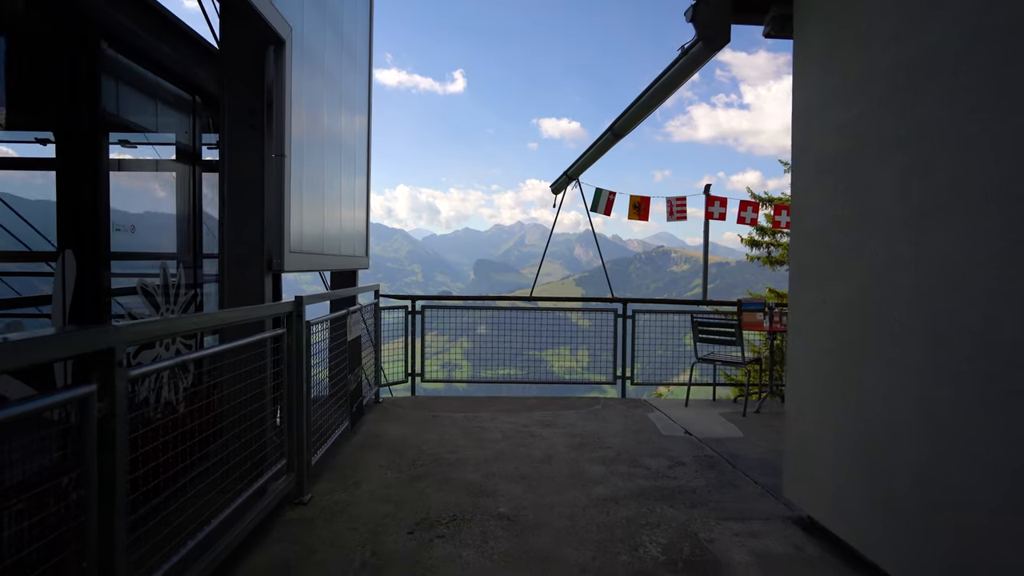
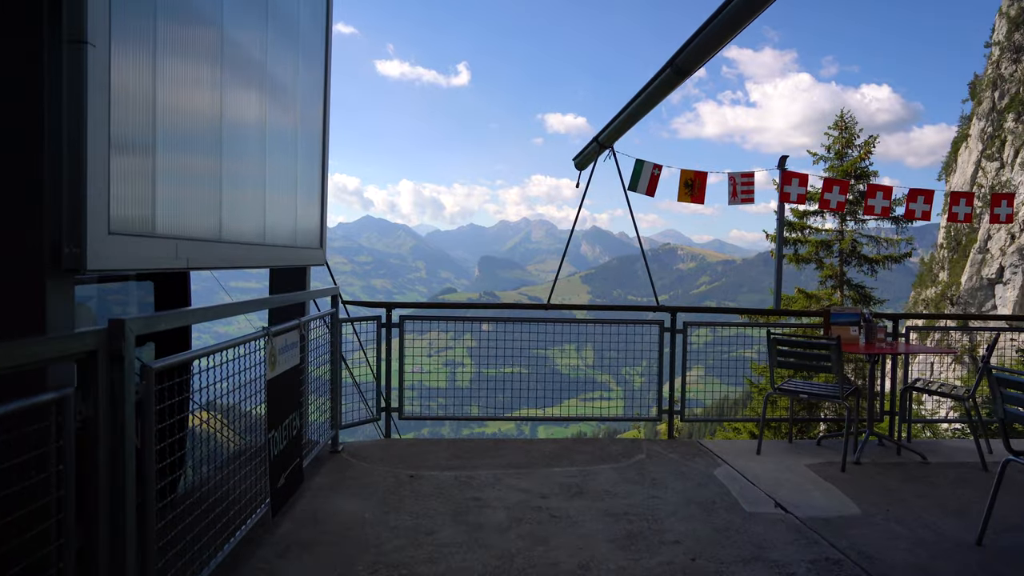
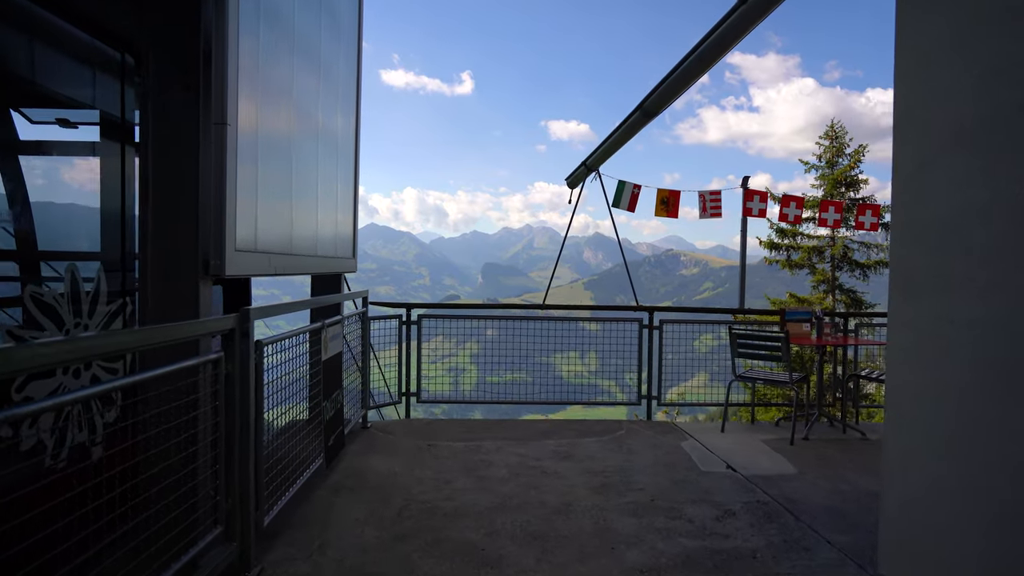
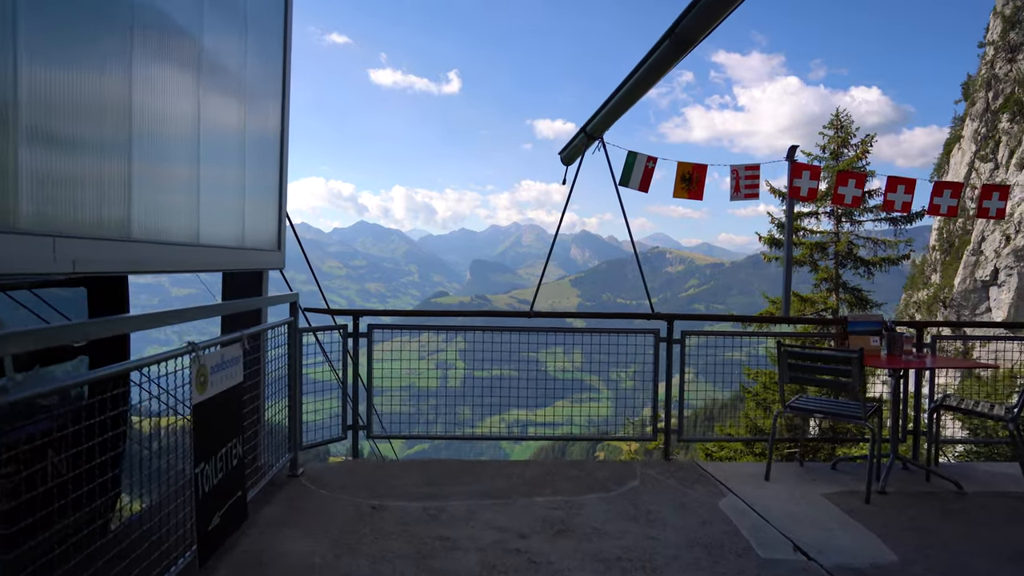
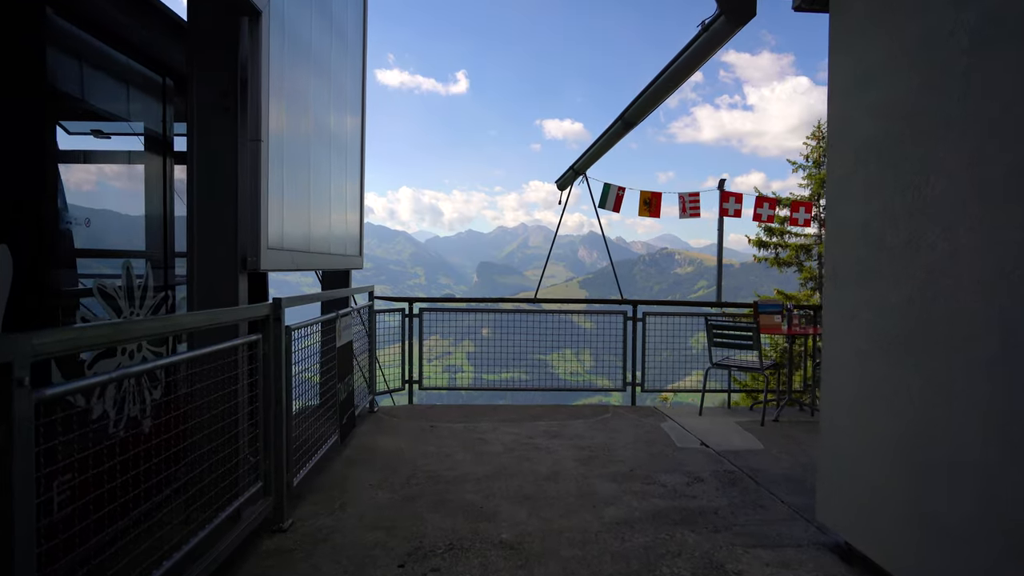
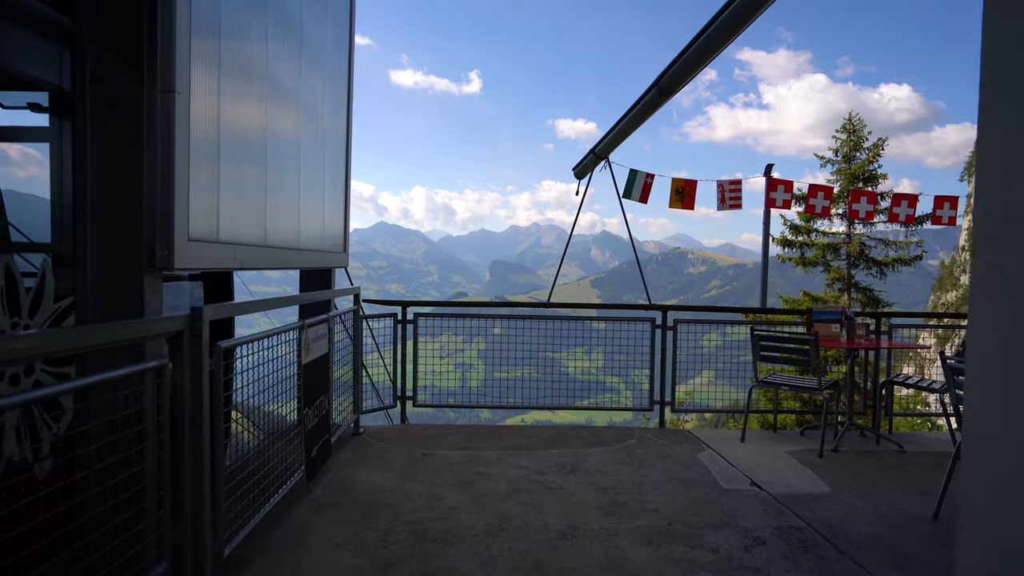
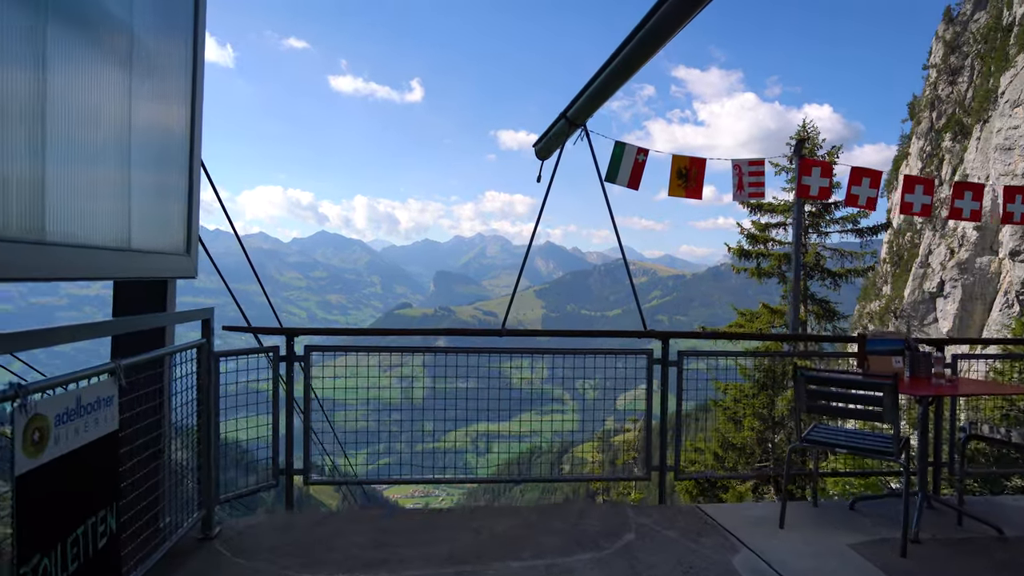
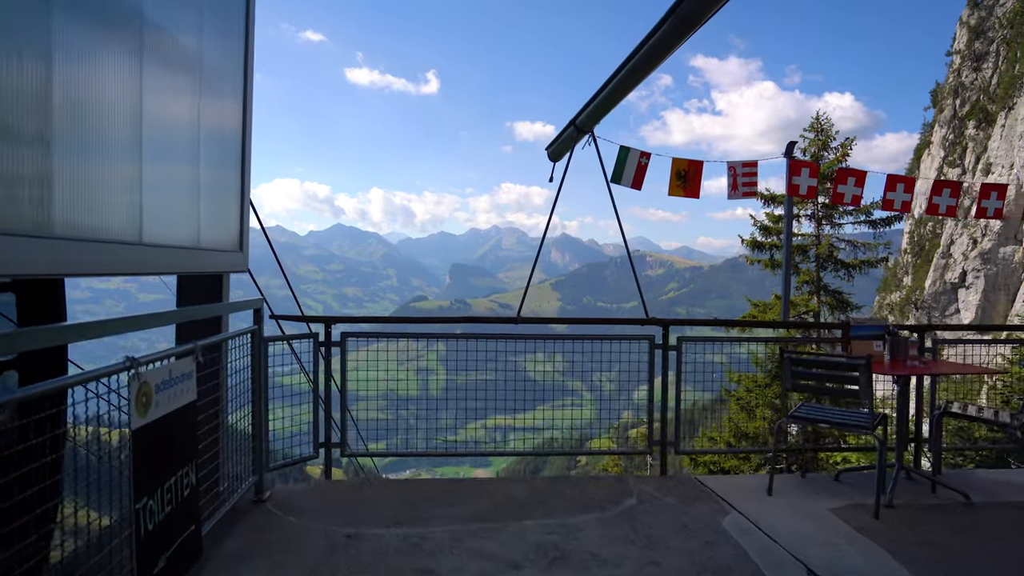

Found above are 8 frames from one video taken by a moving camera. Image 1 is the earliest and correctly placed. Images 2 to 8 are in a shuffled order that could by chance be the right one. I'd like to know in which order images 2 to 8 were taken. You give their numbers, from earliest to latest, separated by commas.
5, 3, 6, 2, 4, 8, 7
